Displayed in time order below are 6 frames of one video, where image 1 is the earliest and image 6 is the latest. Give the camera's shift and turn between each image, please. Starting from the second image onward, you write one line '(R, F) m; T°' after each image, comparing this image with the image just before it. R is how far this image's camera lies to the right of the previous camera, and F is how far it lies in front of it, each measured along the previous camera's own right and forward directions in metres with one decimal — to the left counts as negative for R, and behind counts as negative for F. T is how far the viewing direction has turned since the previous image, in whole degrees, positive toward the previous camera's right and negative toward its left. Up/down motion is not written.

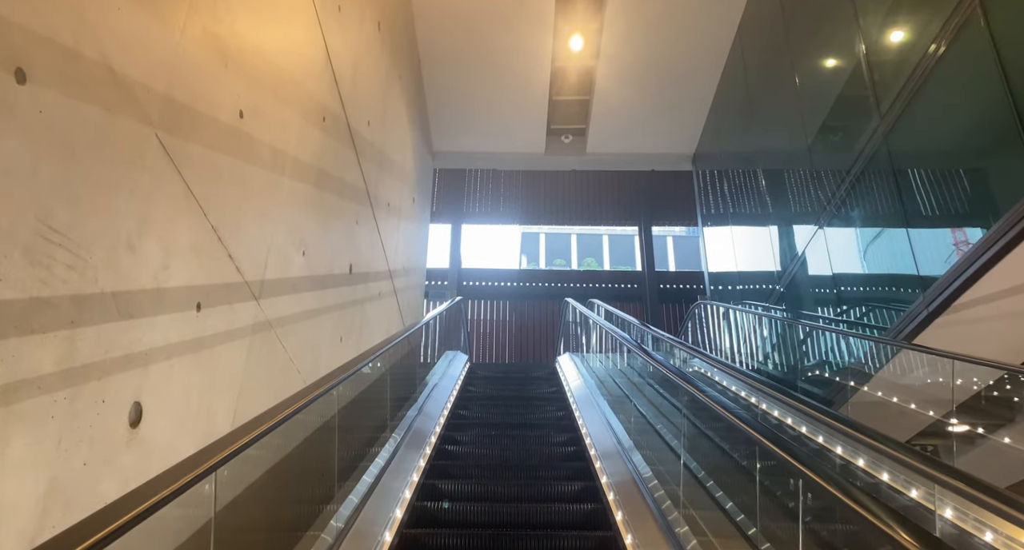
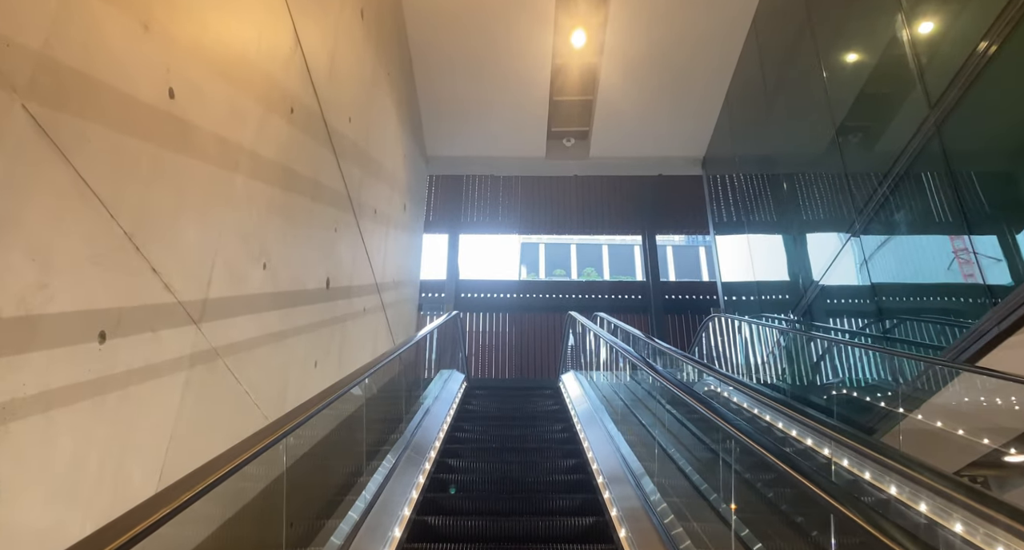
(0.0, +0.4) m; 0°
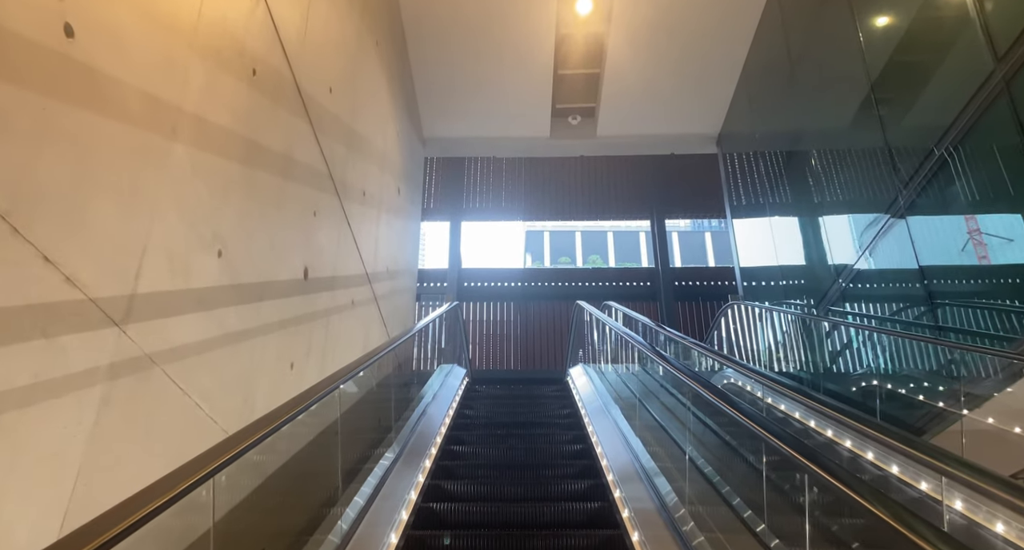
(0.0, +0.4) m; -1°
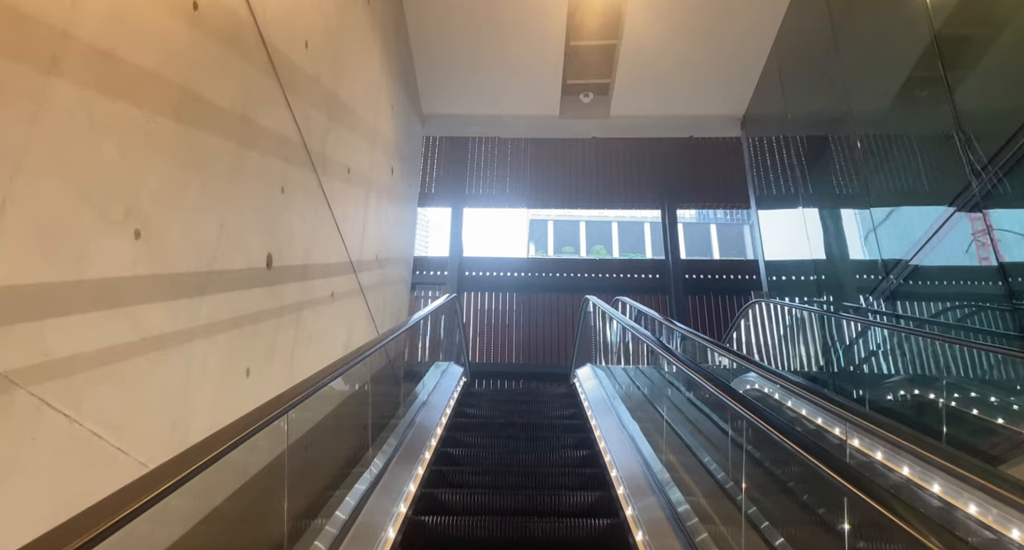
(0.0, +0.5) m; 0°
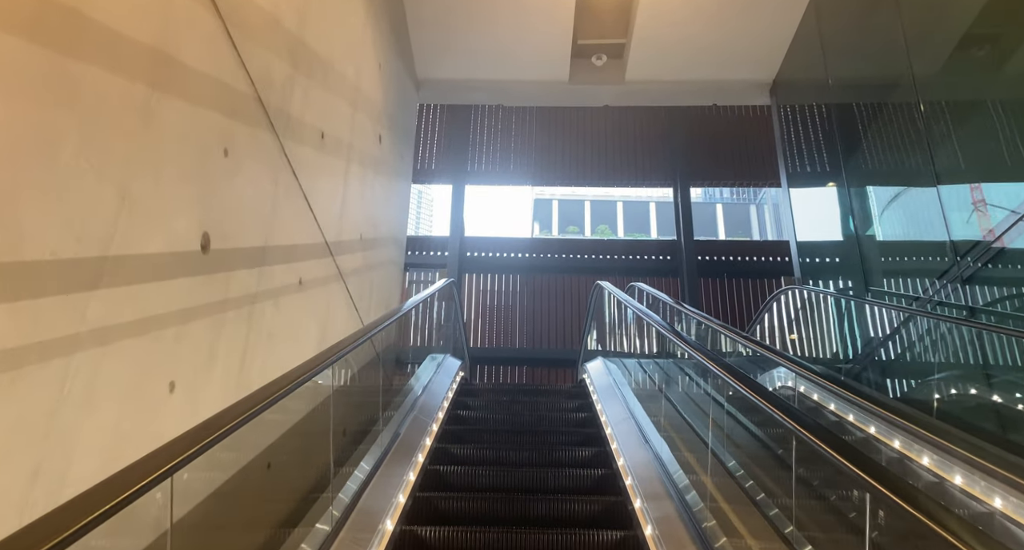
(0.0, +0.5) m; 0°
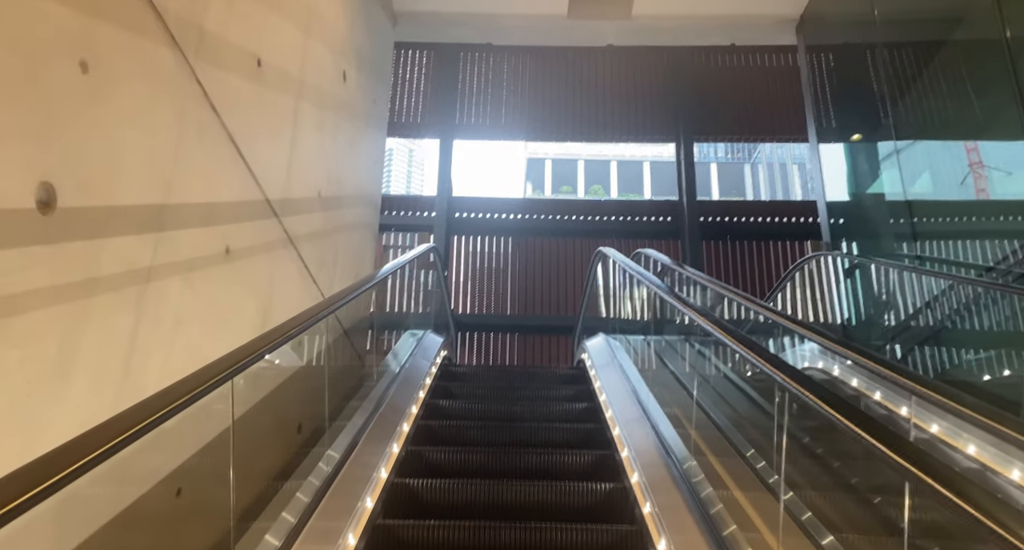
(0.0, +0.5) m; +1°
